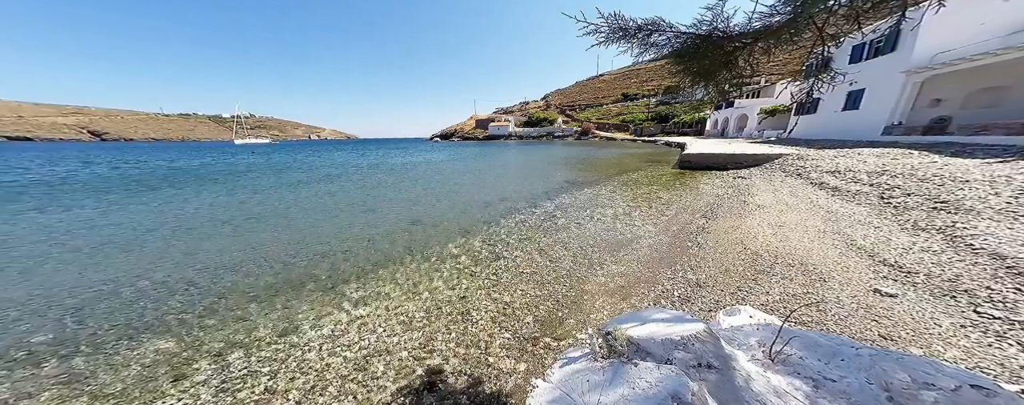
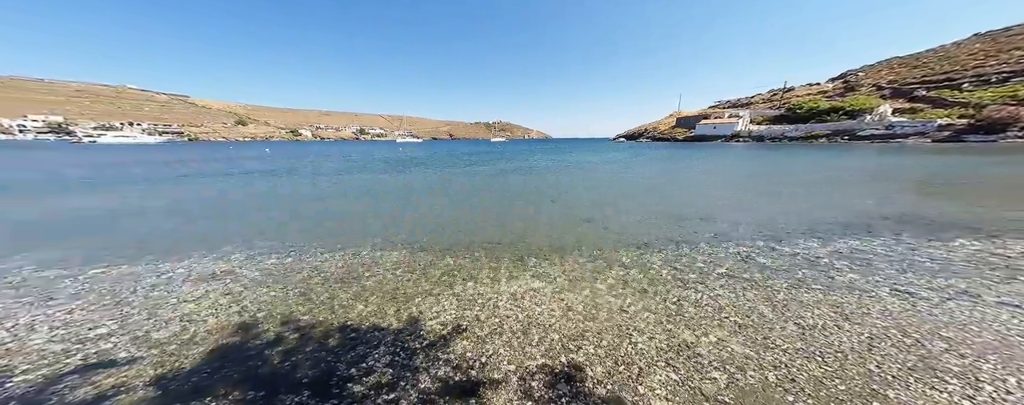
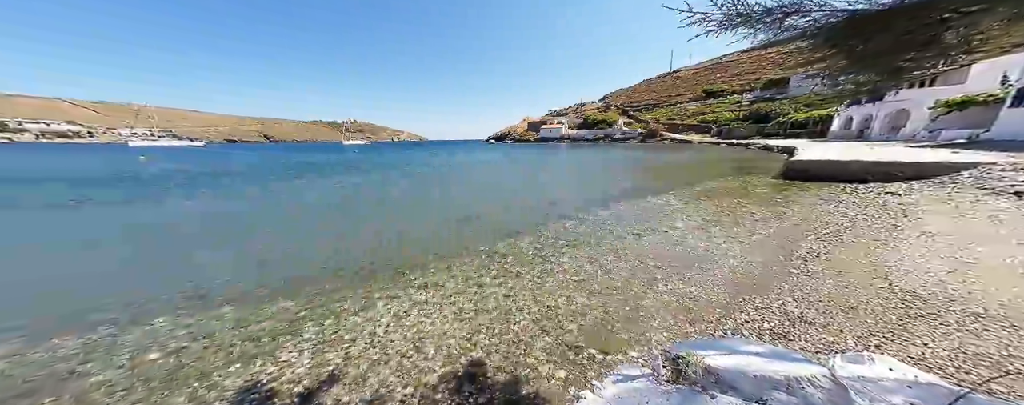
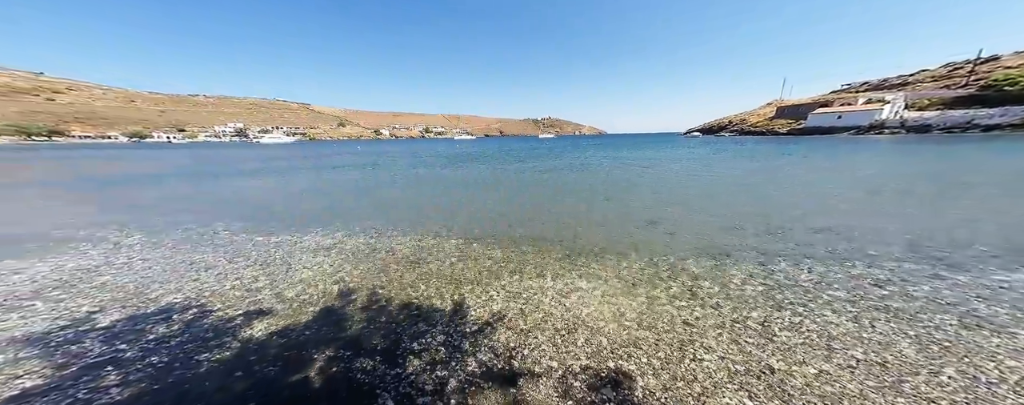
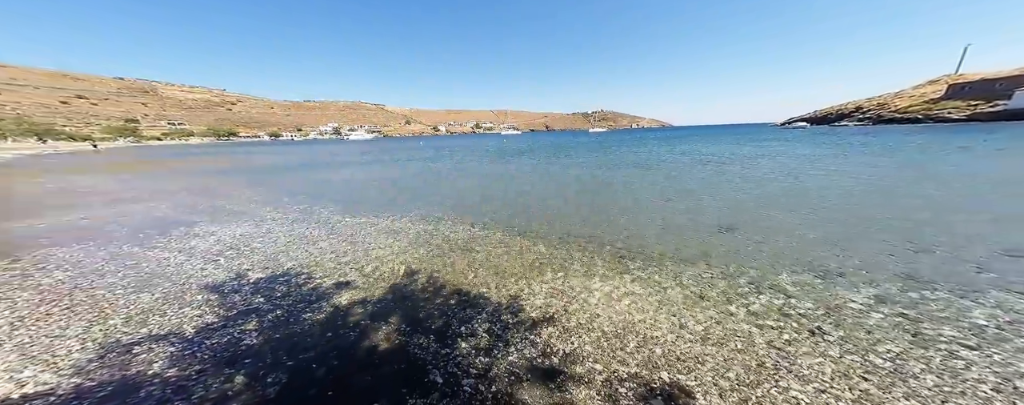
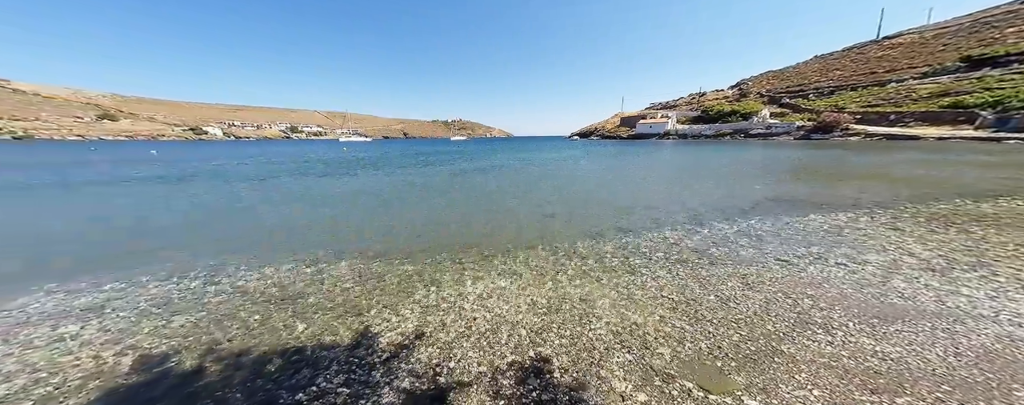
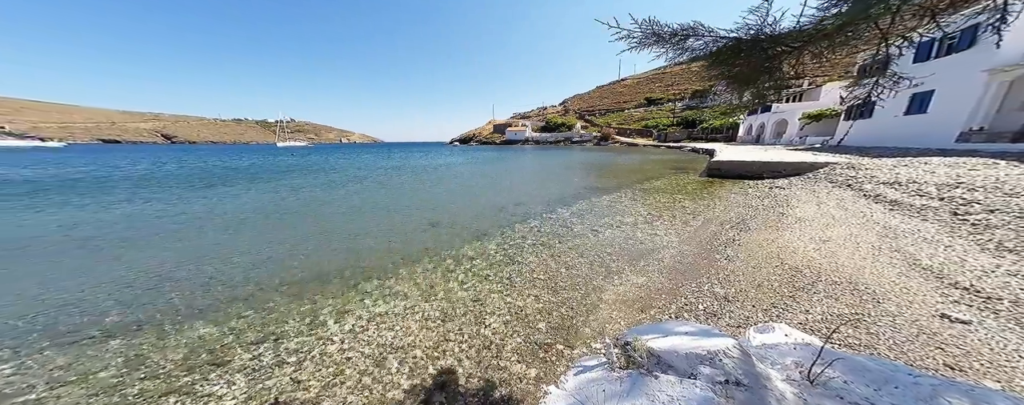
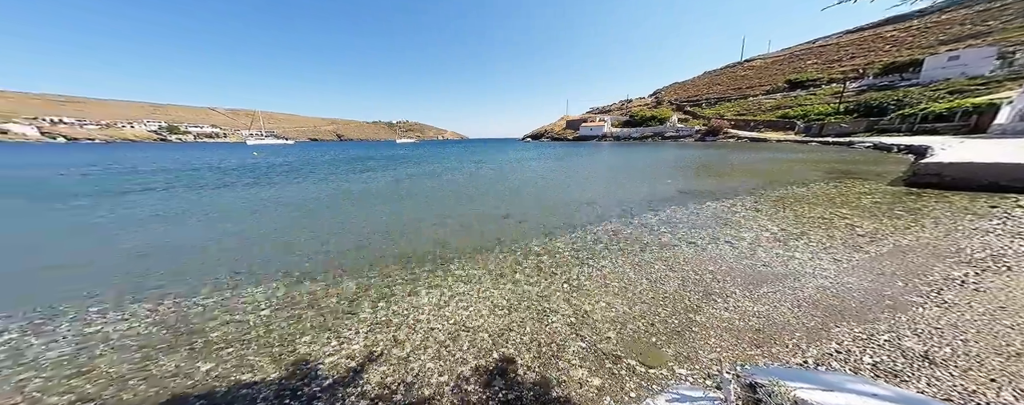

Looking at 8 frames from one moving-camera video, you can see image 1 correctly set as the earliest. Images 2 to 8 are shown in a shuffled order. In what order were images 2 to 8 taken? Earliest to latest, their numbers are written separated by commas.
7, 3, 8, 6, 2, 4, 5
